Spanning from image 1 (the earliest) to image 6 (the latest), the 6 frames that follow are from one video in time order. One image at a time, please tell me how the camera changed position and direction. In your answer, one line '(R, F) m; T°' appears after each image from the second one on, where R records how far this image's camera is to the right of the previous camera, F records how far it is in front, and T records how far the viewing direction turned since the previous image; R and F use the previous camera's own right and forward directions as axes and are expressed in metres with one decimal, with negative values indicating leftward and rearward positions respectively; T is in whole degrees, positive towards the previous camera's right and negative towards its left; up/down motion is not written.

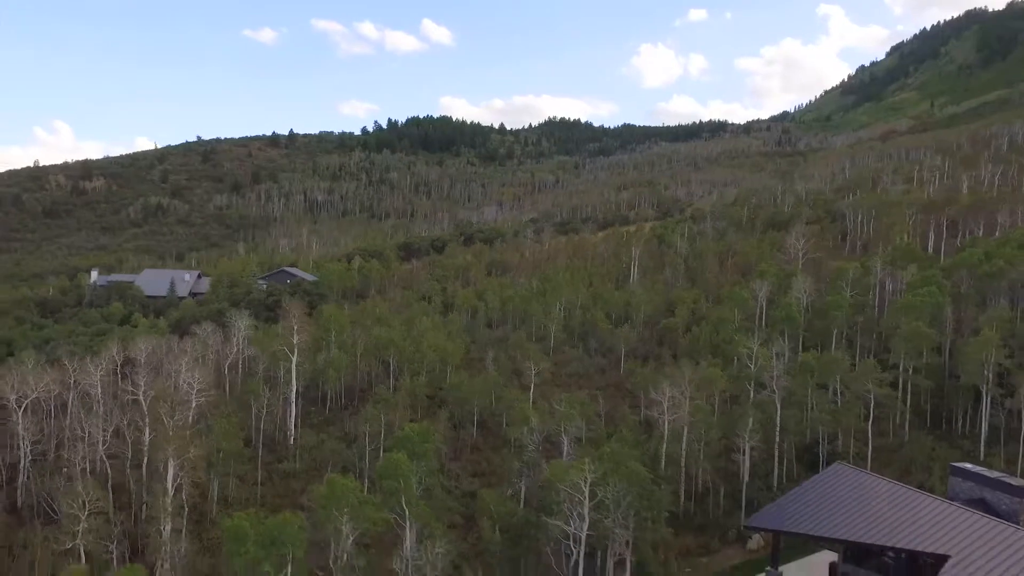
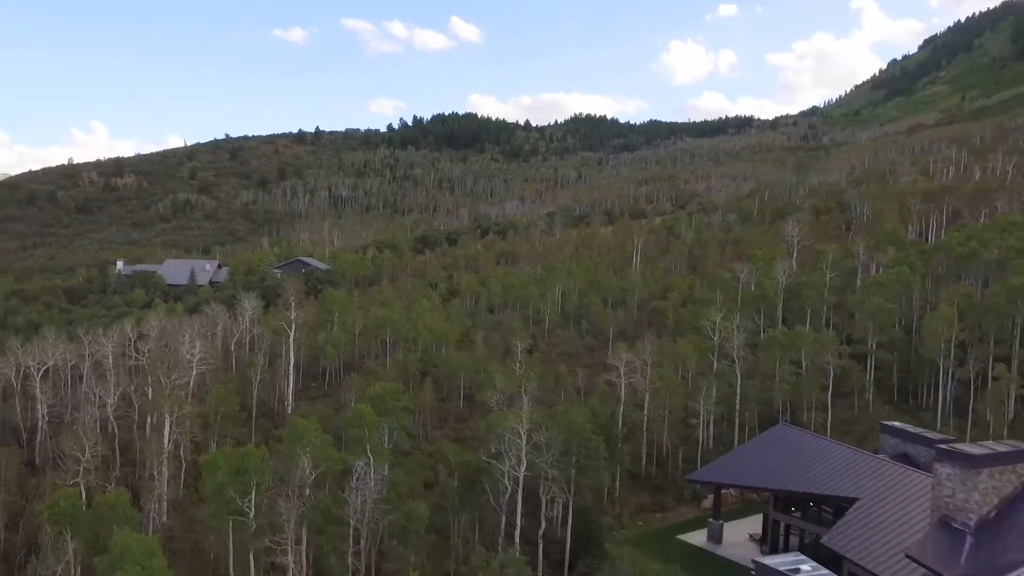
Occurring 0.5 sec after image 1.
(+2.2, -2.1) m; -2°
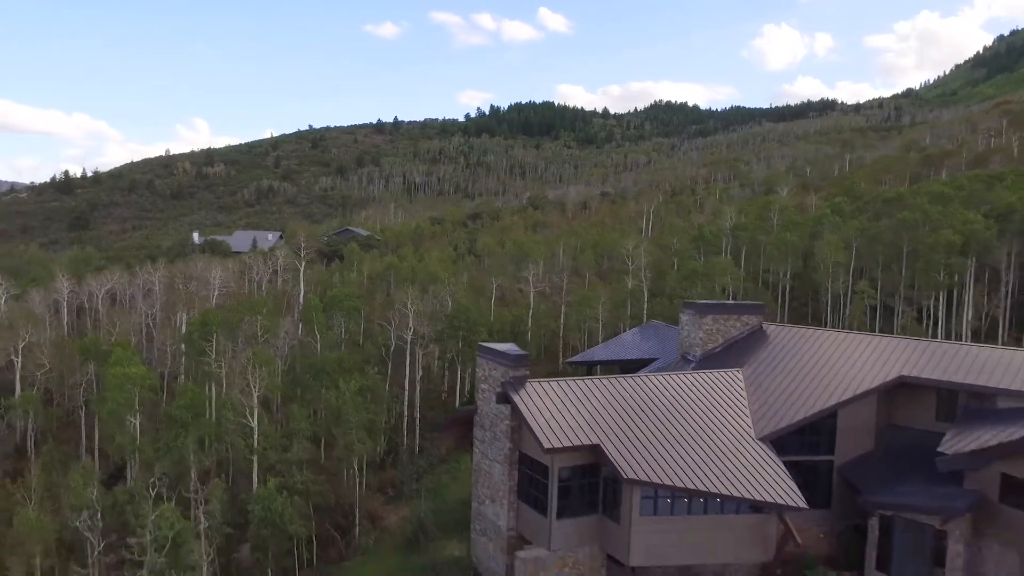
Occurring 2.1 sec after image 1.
(+6.9, -6.9) m; -6°
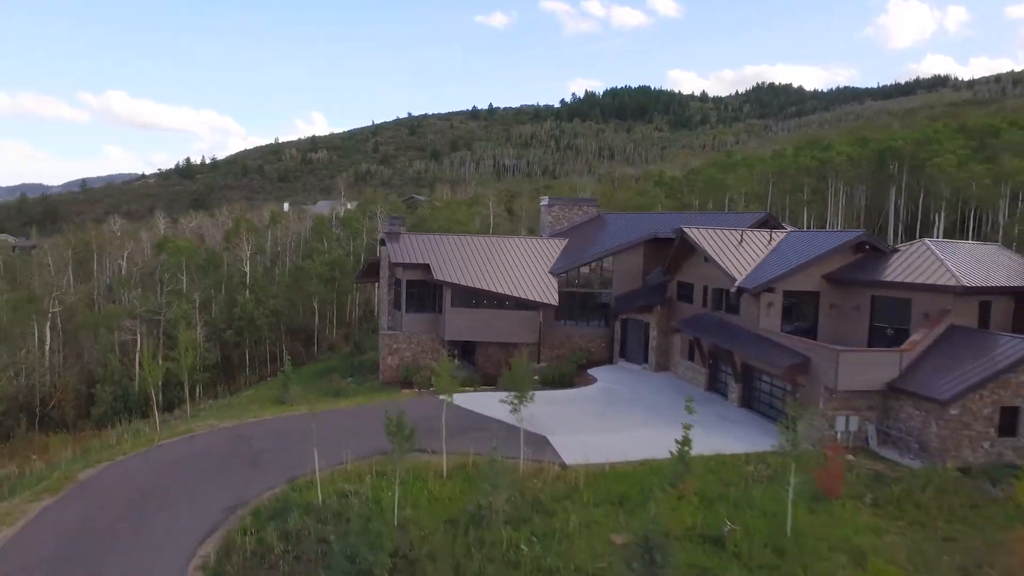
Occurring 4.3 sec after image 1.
(+8.4, -10.2) m; -8°
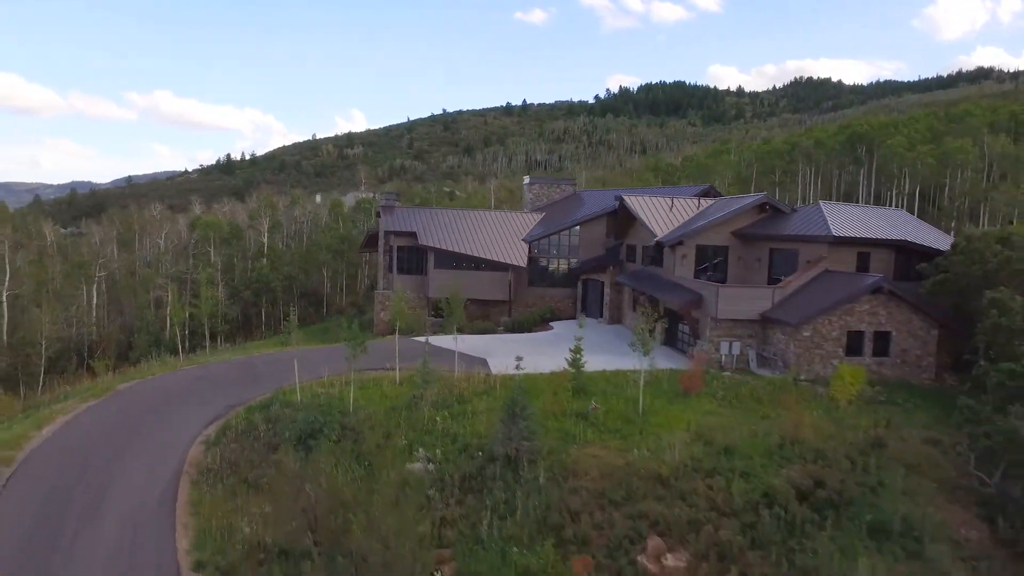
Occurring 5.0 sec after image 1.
(+2.6, -4.1) m; -3°
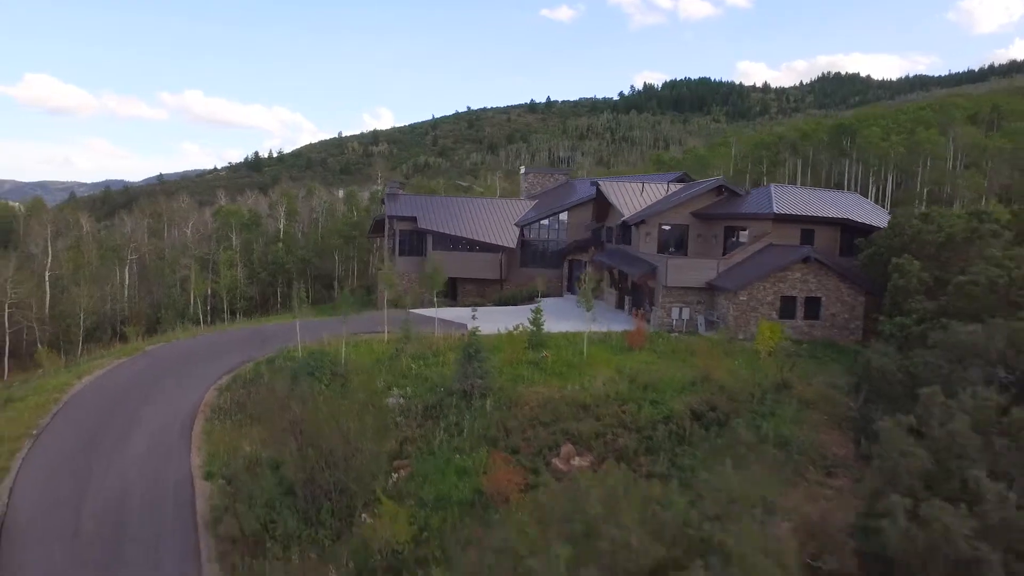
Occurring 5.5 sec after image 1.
(+1.6, -2.9) m; -2°
